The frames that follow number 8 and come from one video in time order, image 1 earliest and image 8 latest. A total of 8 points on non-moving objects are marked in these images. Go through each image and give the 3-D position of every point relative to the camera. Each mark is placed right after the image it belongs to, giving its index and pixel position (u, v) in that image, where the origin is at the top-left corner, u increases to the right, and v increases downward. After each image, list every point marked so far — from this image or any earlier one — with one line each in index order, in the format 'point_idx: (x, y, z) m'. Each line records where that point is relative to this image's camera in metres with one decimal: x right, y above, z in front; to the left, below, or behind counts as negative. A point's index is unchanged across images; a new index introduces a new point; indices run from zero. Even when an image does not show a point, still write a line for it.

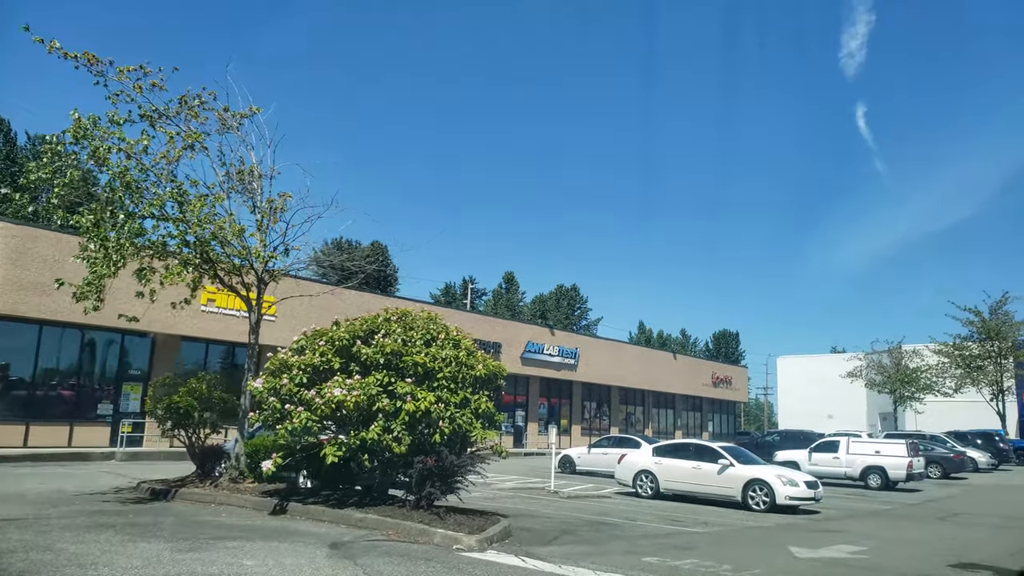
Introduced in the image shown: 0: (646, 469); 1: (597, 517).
0: (+3.3, -4.7, +19.5) m
1: (+1.6, -4.2, +14.0) m
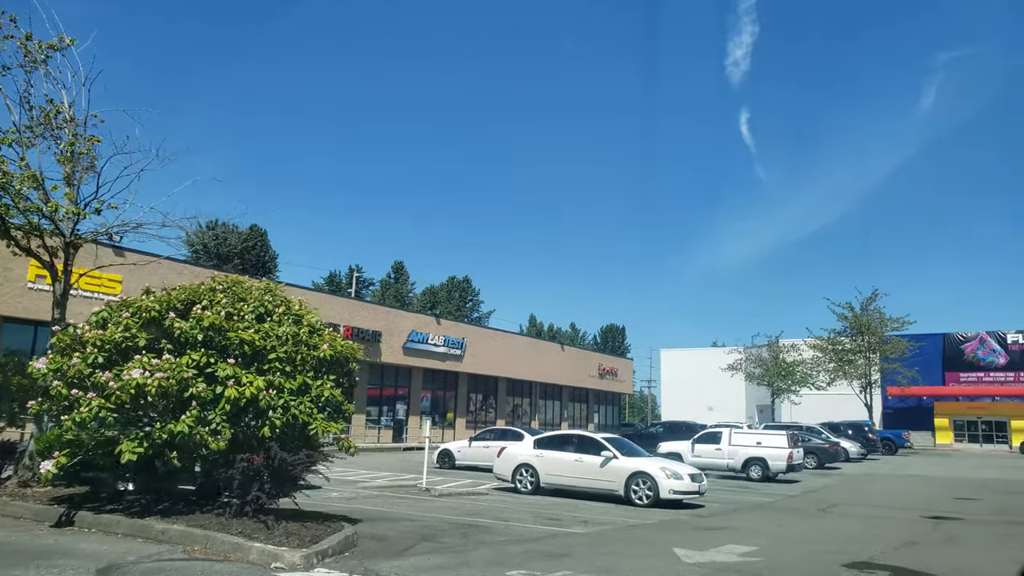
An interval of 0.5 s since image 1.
0: (+0.3, -4.3, +18.4) m
1: (-0.7, -3.9, +12.7) m
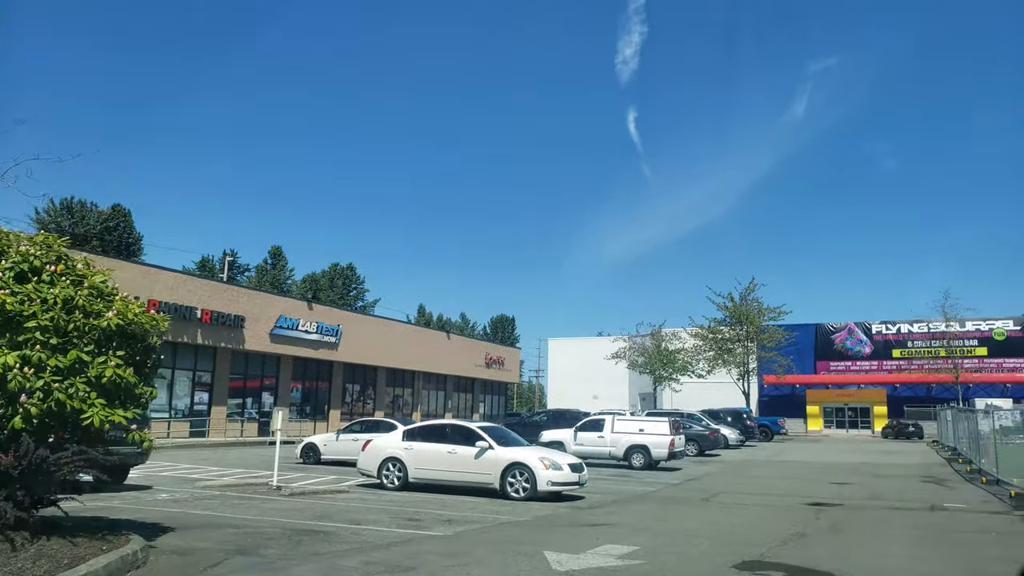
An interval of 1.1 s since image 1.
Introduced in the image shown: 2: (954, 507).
0: (-2.6, -3.7, +16.7) m
1: (-2.9, -3.4, +10.9) m
2: (+8.7, -4.3, +14.9) m
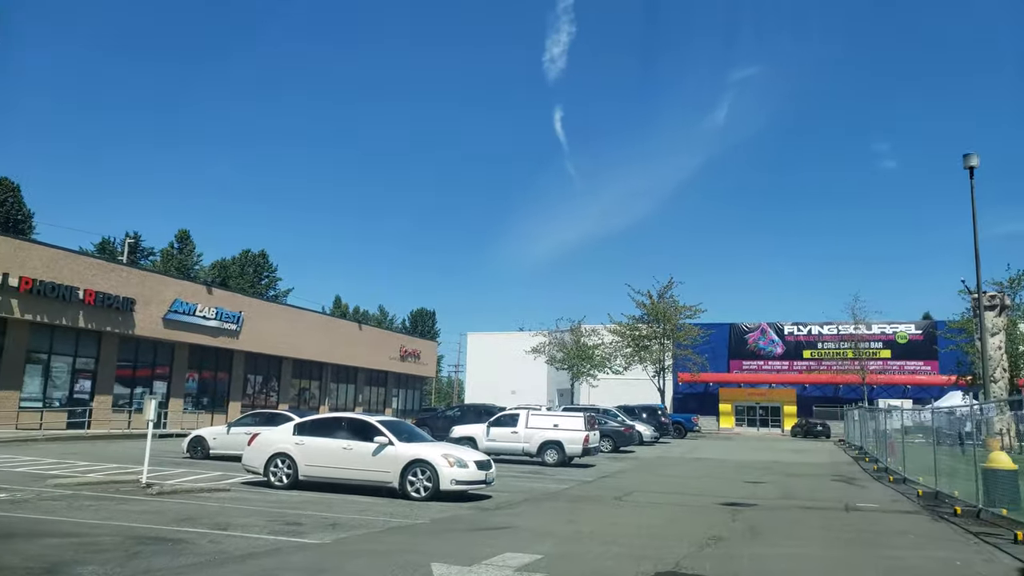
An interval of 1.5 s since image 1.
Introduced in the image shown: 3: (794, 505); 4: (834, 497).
0: (-4.6, -3.3, +15.2) m
1: (-4.2, -3.0, +9.4) m
2: (+6.8, -4.2, +14.6) m
3: (+5.6, -4.3, +14.9) m
4: (+7.1, -4.6, +16.6) m
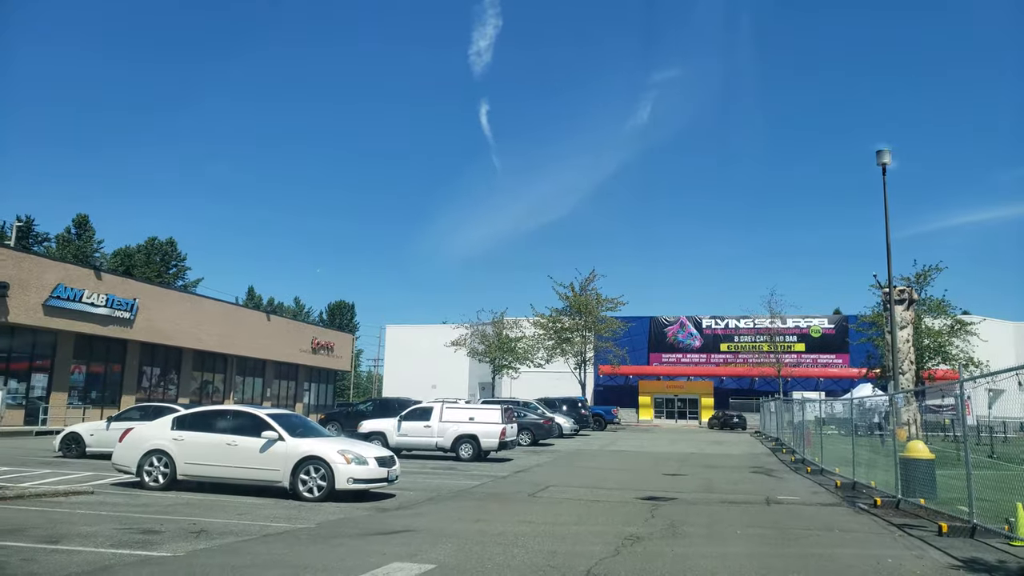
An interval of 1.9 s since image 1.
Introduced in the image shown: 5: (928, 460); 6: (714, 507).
0: (-6.3, -2.9, +13.6) m
1: (-5.4, -2.6, +7.8) m
2: (+5.1, -3.9, +14.1) m
3: (+3.8, -4.0, +14.3) m
4: (+5.1, -4.3, +16.1) m
5: (+7.4, -3.1, +13.6) m
6: (+3.5, -3.8, +13.1) m
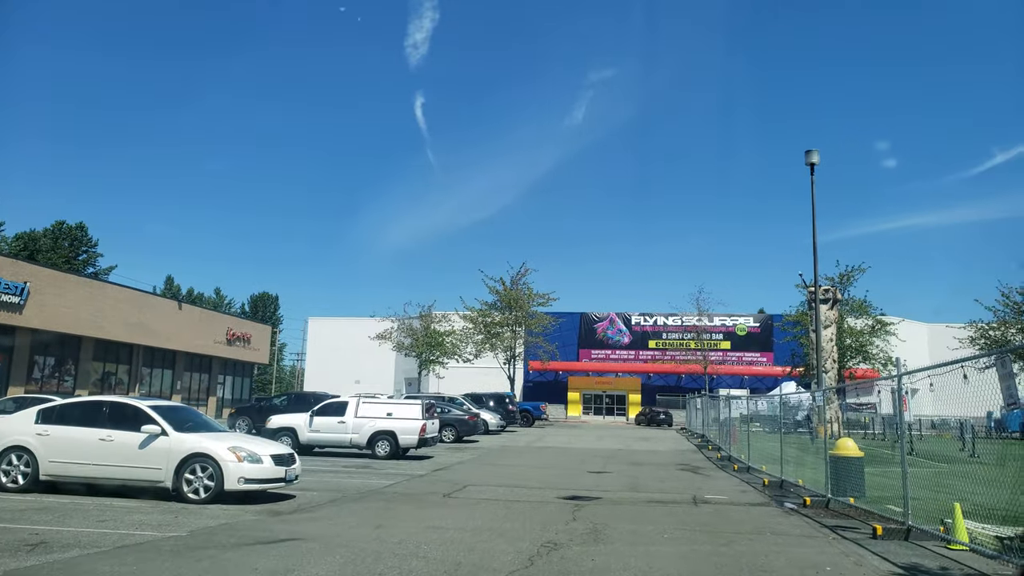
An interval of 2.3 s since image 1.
0: (-7.7, -2.5, +11.9) m
1: (-6.3, -2.2, +6.3) m
2: (+3.6, -3.7, +13.4) m
3: (+2.3, -3.8, +13.5) m
4: (+3.4, -4.1, +15.4) m
5: (+6.0, -2.9, +13.1) m
6: (+2.1, -3.6, +12.3) m
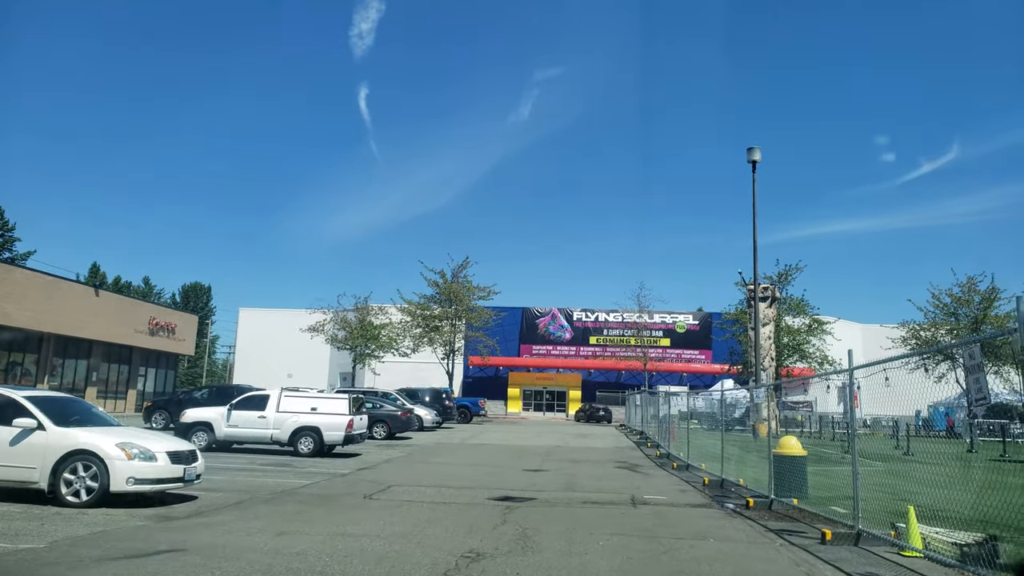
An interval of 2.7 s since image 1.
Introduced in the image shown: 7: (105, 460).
0: (-8.7, -2.1, +10.3) m
1: (-6.9, -1.9, +4.8) m
2: (+2.4, -3.6, +12.7) m
3: (+1.1, -3.5, +12.7) m
4: (+2.1, -3.9, +14.7) m
5: (+4.8, -2.8, +12.6) m
6: (+1.0, -3.3, +11.4) m
7: (-5.5, -2.3, +10.2) m
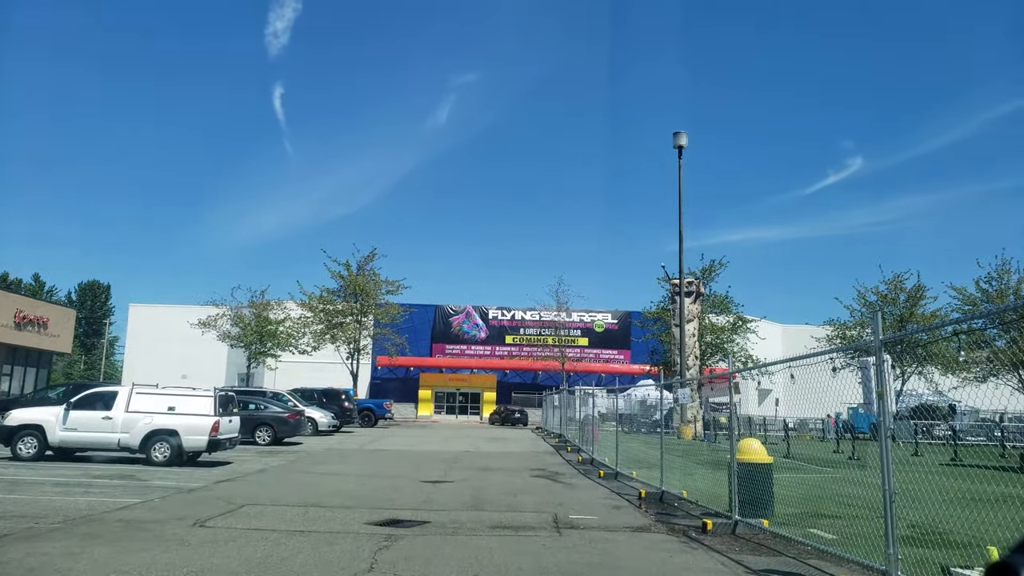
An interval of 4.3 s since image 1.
0: (-9.8, -1.4, +6.3) m
1: (-7.4, -1.2, +1.0) m
2: (+0.9, -3.0, +9.9) m
3: (-0.4, -3.0, +9.7) m
4: (+0.4, -3.4, +11.8) m
5: (+3.4, -2.3, +10.0) m
6: (-0.3, -2.8, +8.5) m
7: (-6.6, -1.7, +6.6) m
